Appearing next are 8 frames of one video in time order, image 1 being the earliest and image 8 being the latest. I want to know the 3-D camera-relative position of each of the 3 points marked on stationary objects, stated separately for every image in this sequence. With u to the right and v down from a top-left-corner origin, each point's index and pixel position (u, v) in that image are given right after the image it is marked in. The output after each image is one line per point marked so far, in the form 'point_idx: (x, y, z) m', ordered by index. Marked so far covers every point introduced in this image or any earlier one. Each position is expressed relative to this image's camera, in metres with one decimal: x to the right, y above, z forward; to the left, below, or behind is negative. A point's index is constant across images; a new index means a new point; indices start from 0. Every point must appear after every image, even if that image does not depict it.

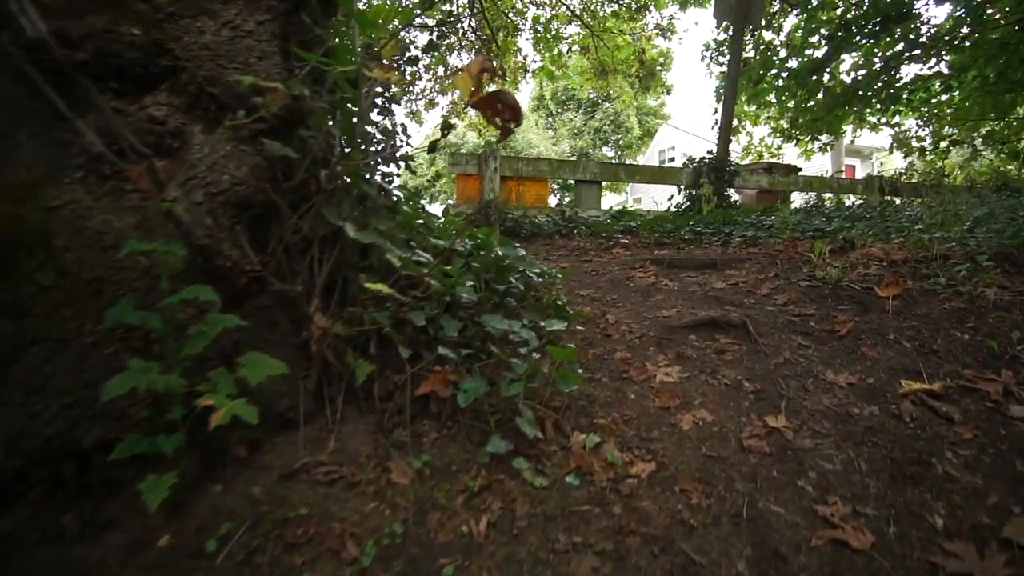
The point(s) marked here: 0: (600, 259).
0: (+0.7, +0.2, +4.7) m
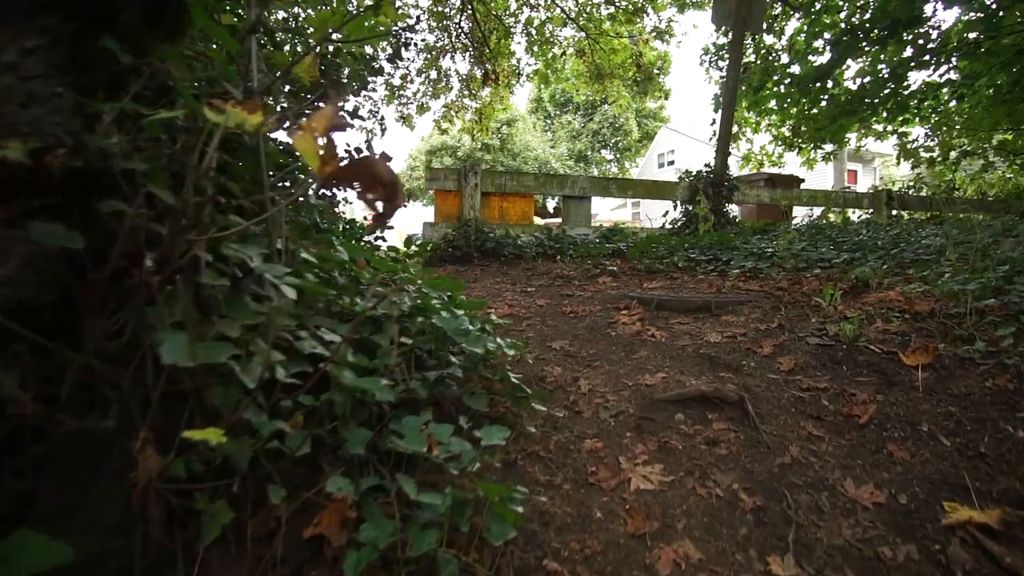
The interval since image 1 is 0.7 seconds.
0: (+0.5, 0.0, +4.2) m
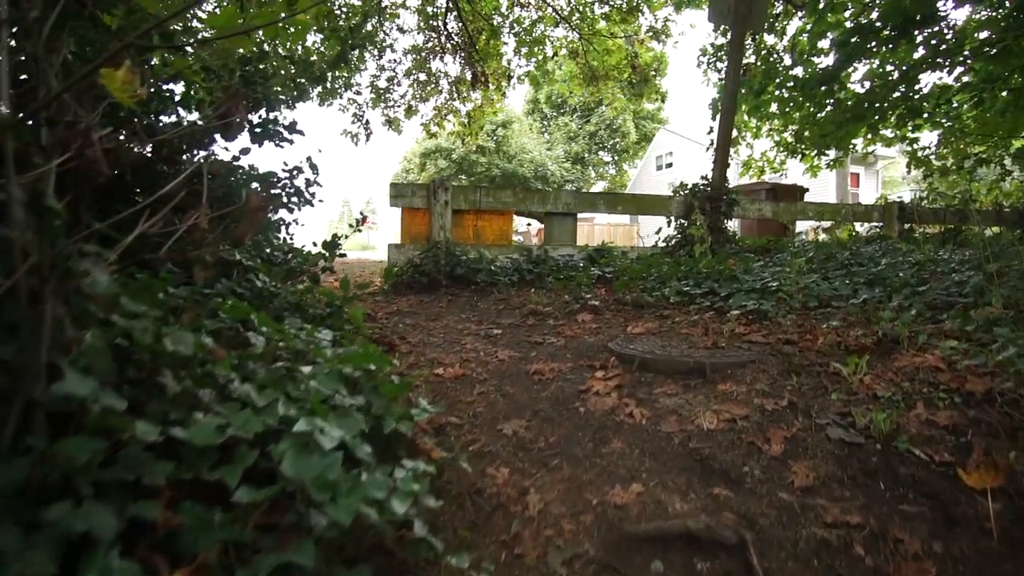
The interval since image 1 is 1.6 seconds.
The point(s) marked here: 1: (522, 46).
0: (+0.3, -0.3, +3.6) m
1: (+0.2, +4.3, +10.1) m
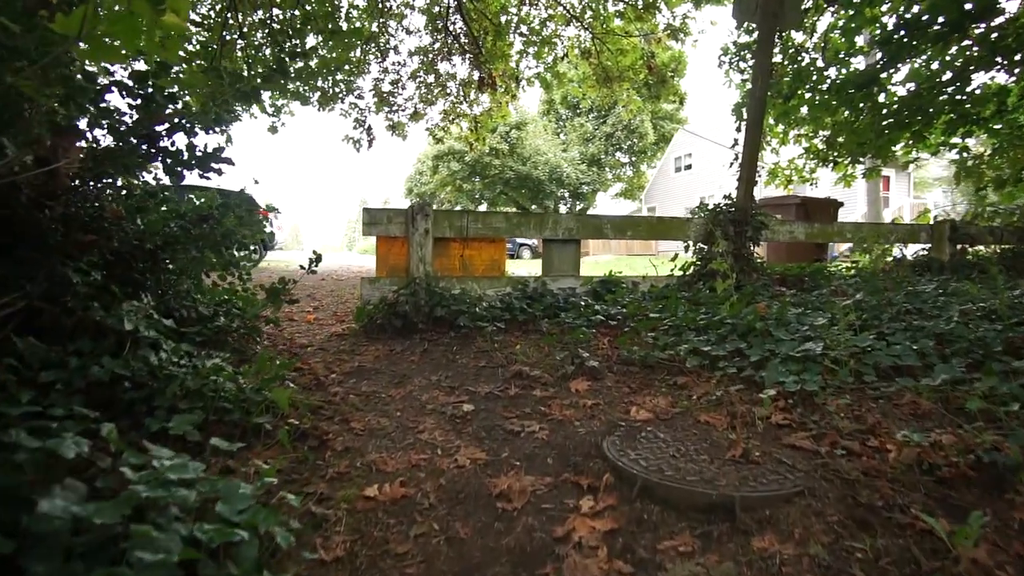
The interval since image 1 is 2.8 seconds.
0: (+0.1, -0.7, +2.8) m
1: (+0.3, +4.0, +9.3) m
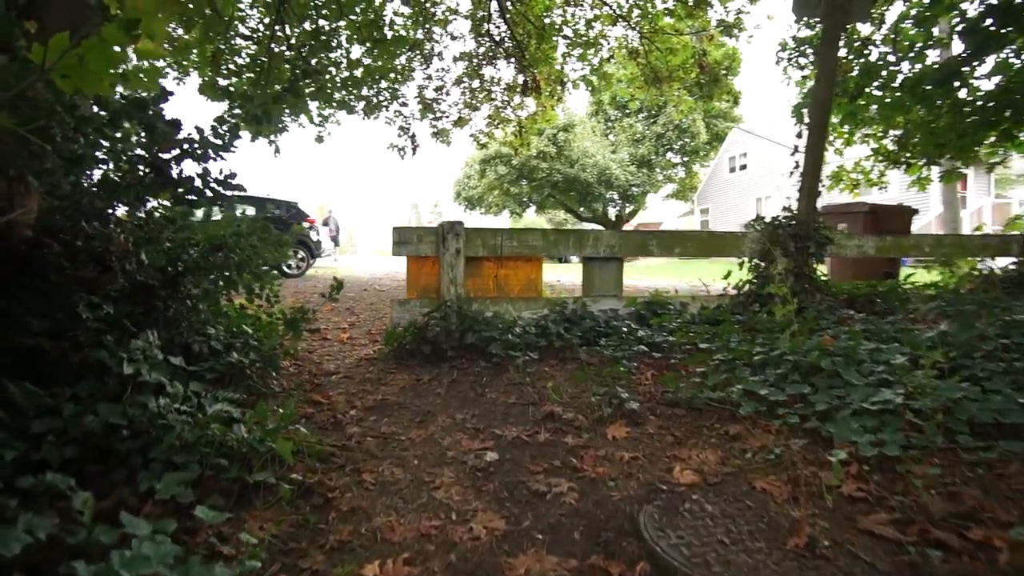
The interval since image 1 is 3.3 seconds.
0: (+0.2, -0.9, +2.5) m
1: (+1.0, +3.8, +9.0) m
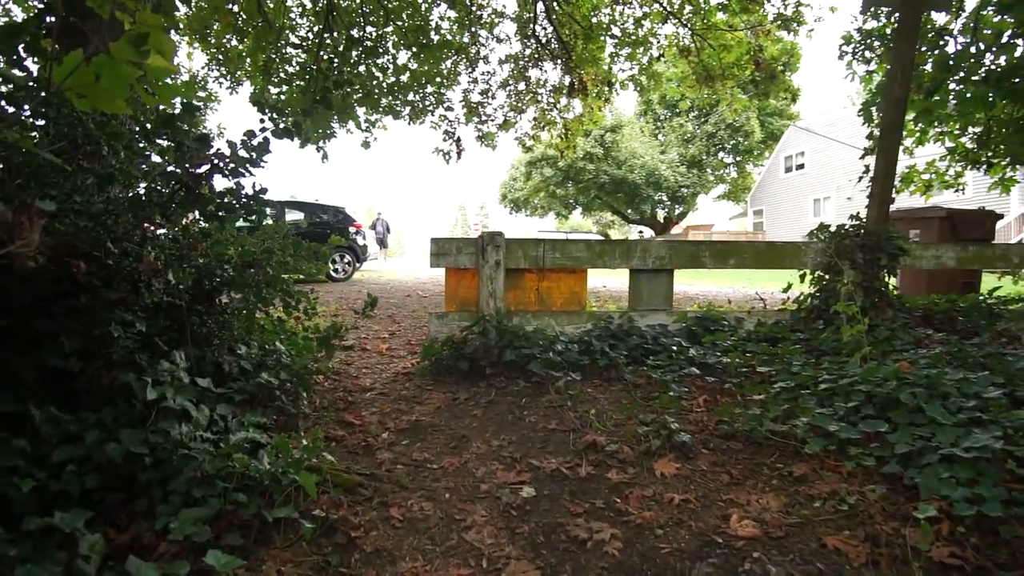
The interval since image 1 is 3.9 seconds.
0: (+0.4, -1.0, +2.2) m
1: (+1.7, +3.6, +8.7) m
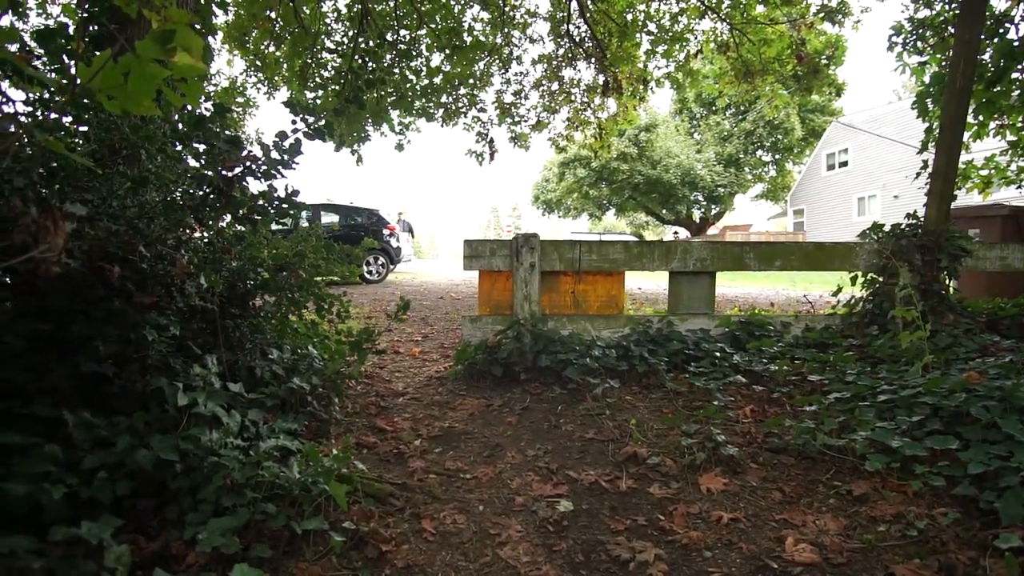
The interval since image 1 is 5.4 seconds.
0: (+0.5, -1.0, +2.1) m
1: (+2.2, +3.6, +8.5) m
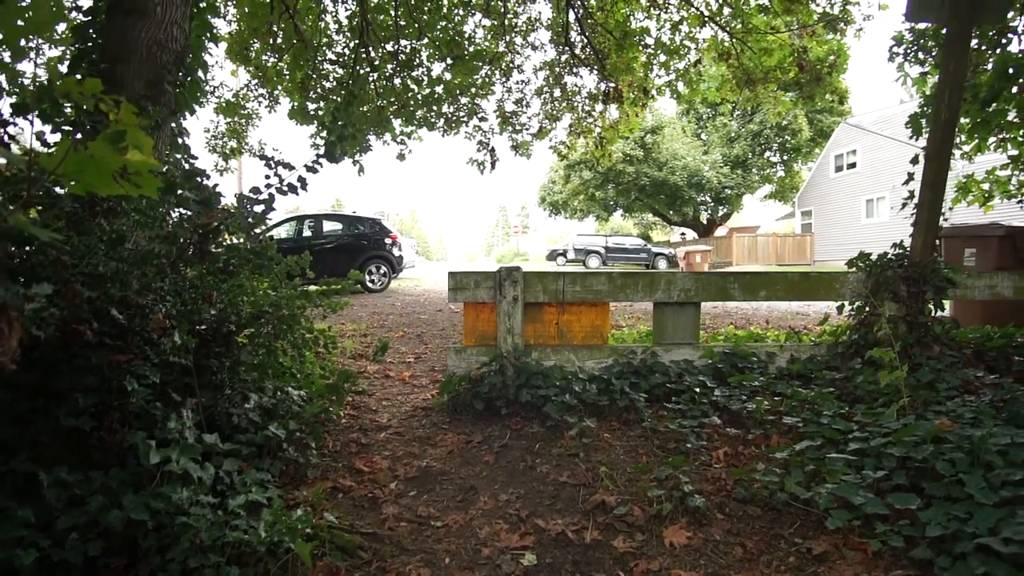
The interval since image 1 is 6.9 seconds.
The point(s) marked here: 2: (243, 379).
0: (+0.4, -1.2, +2.1) m
1: (+2.1, +3.4, +8.5) m
2: (-1.6, -0.5, +3.3) m
